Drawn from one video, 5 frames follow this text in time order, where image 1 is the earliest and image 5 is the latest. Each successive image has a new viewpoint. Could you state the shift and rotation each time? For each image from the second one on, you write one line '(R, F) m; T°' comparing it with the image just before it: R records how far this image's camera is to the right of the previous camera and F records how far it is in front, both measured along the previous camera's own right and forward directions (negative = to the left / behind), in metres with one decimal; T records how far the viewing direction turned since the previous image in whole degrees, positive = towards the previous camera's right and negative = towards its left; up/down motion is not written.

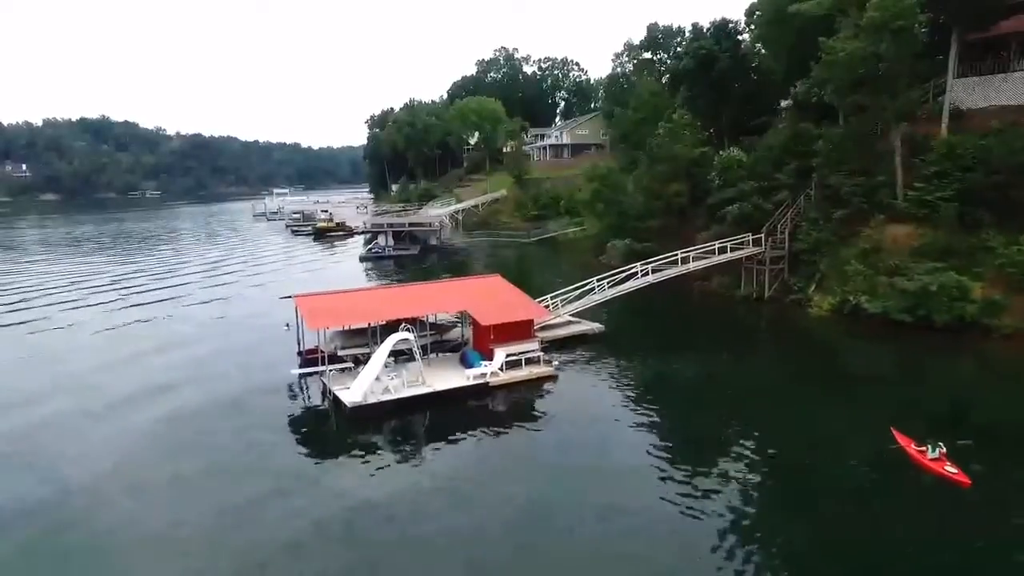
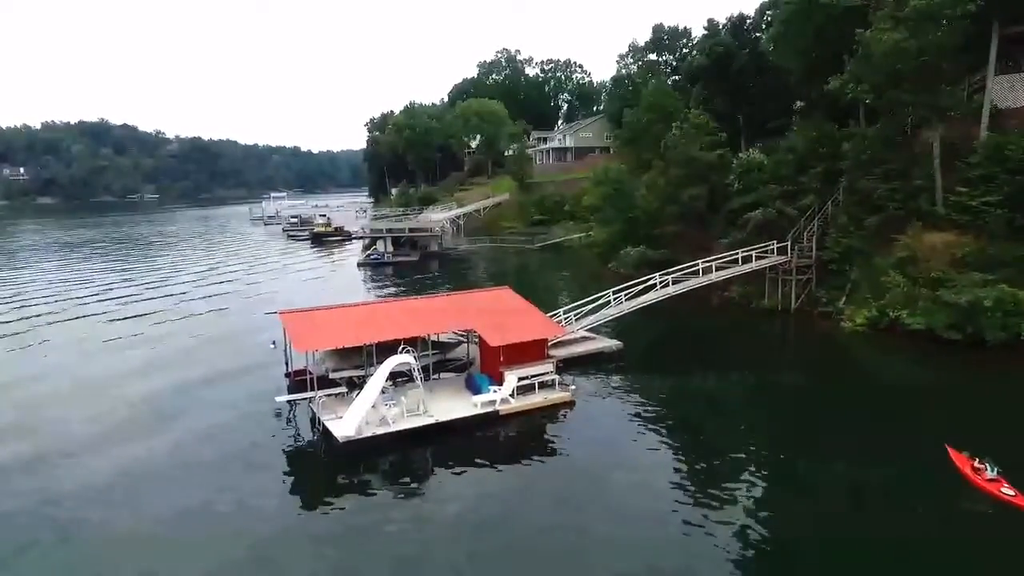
(-0.4, +2.6) m; 0°
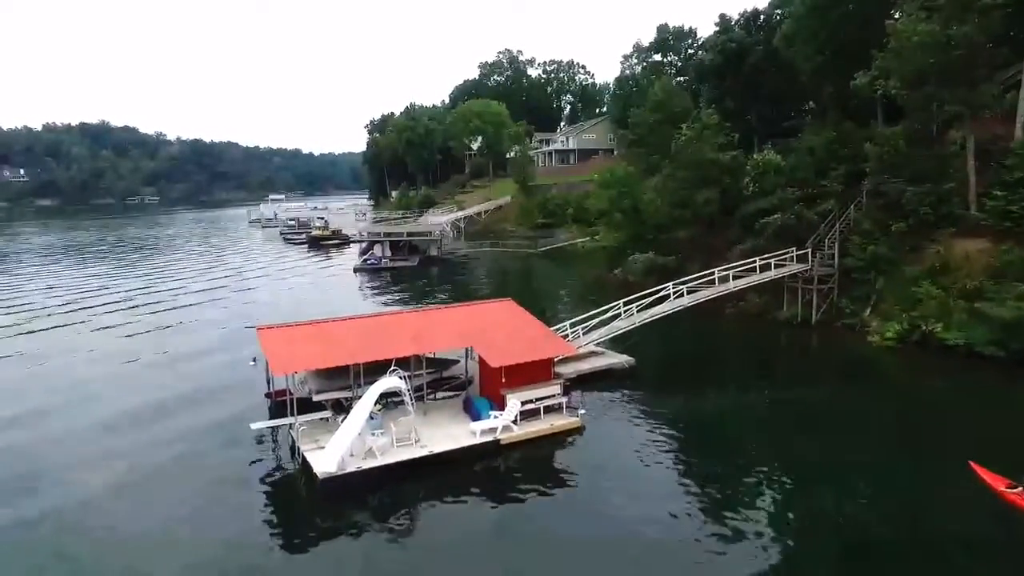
(0.0, +2.1) m; 0°
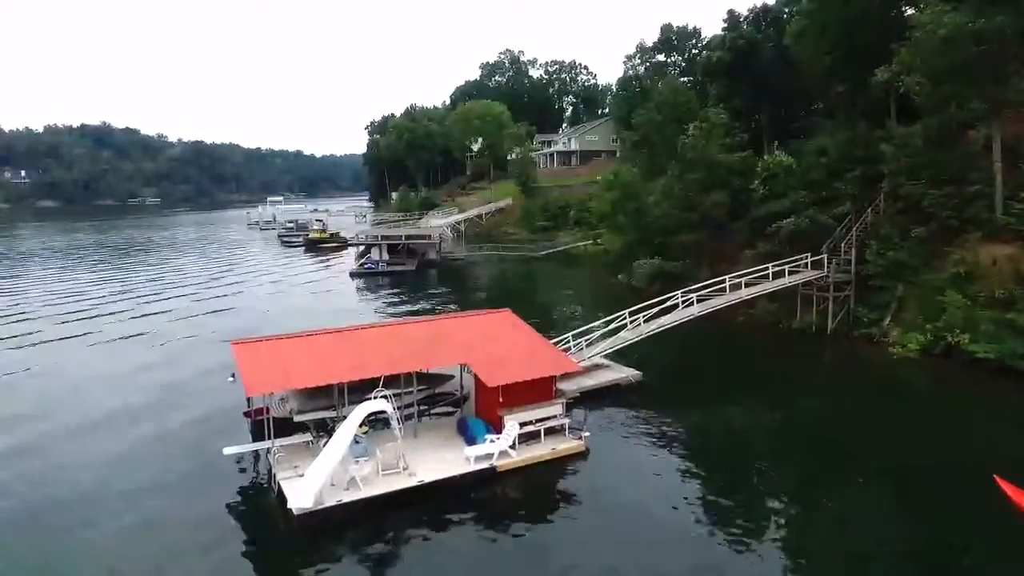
(+0.1, +1.6) m; 0°
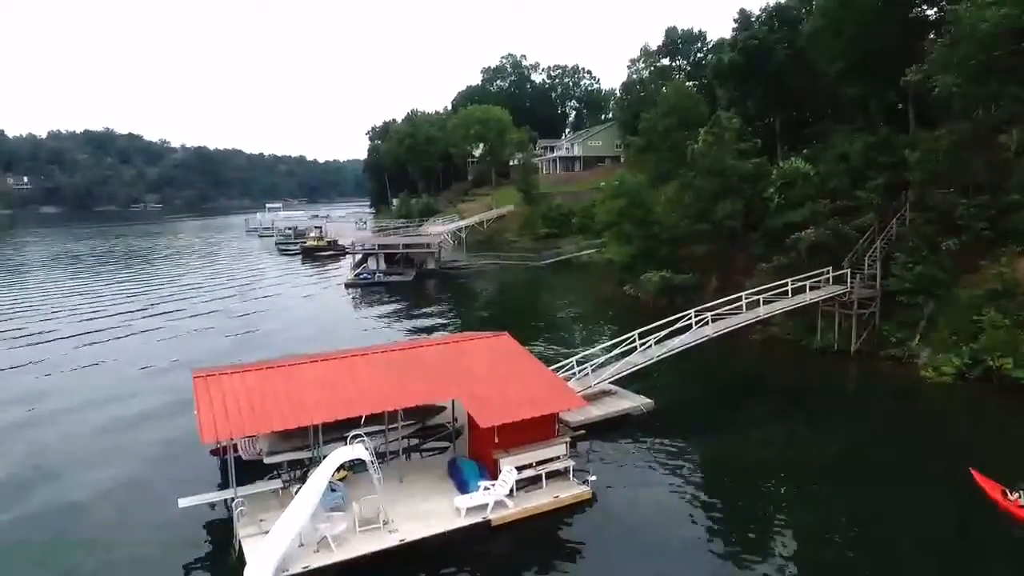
(+0.1, +2.1) m; 0°
